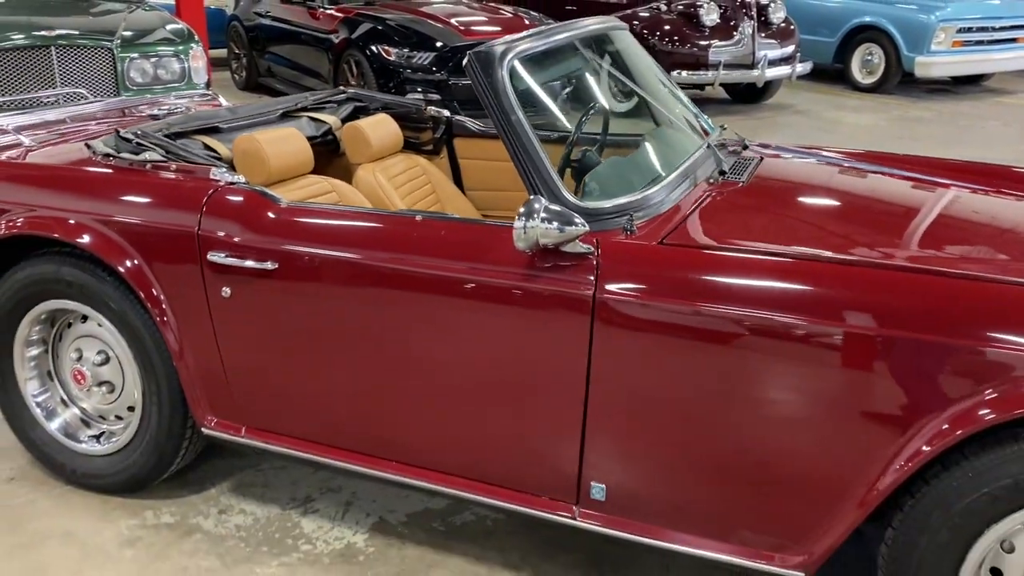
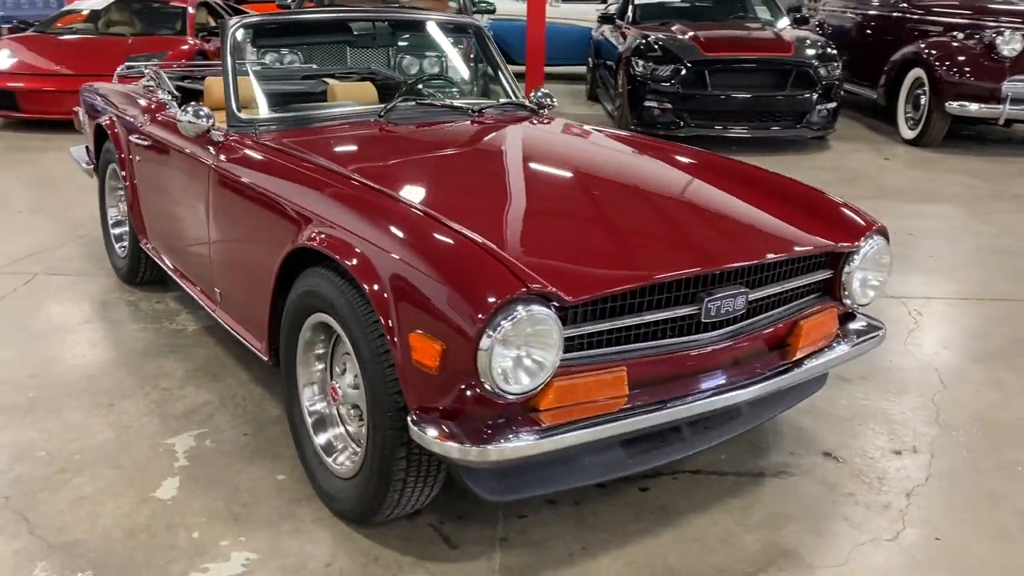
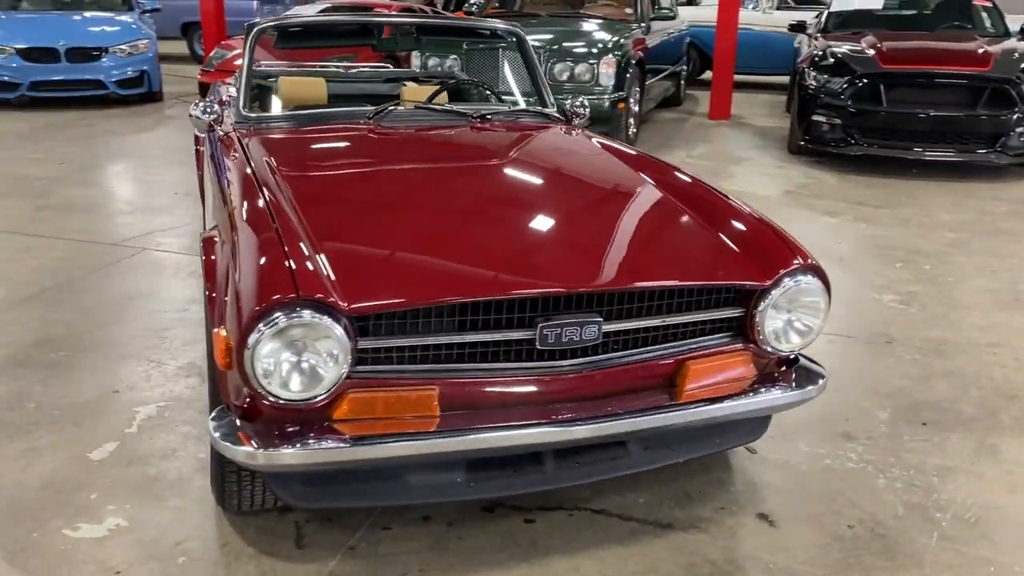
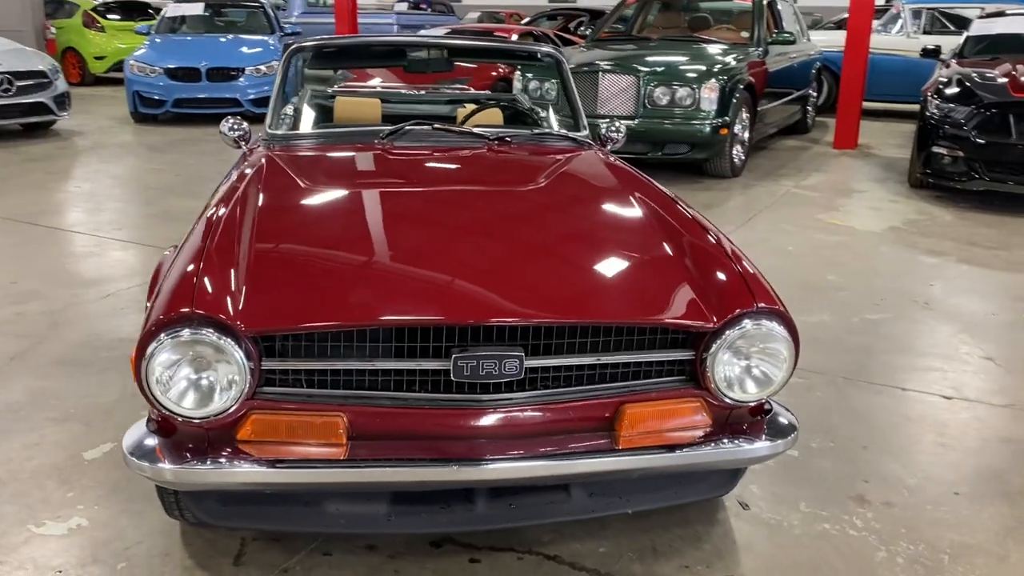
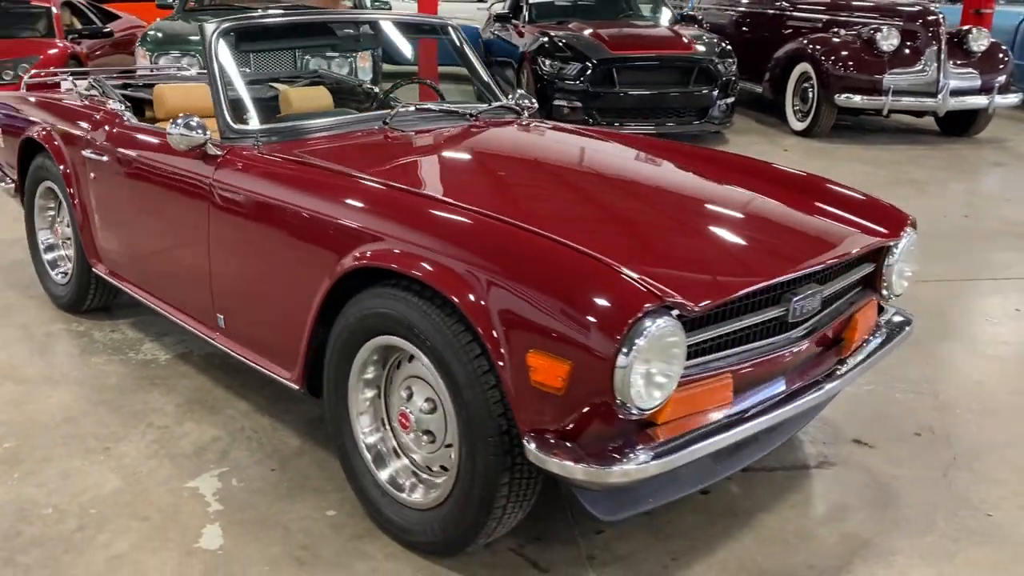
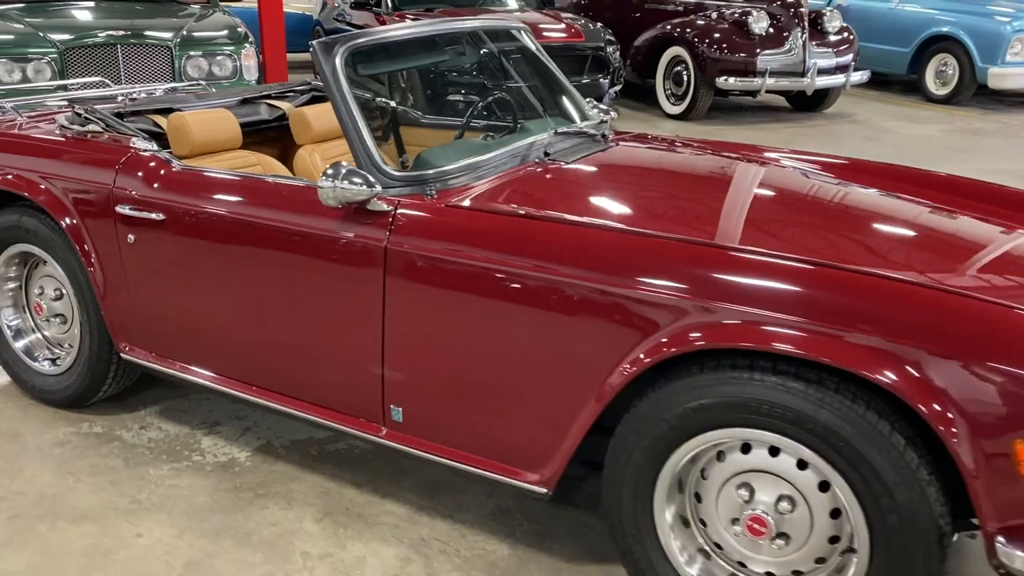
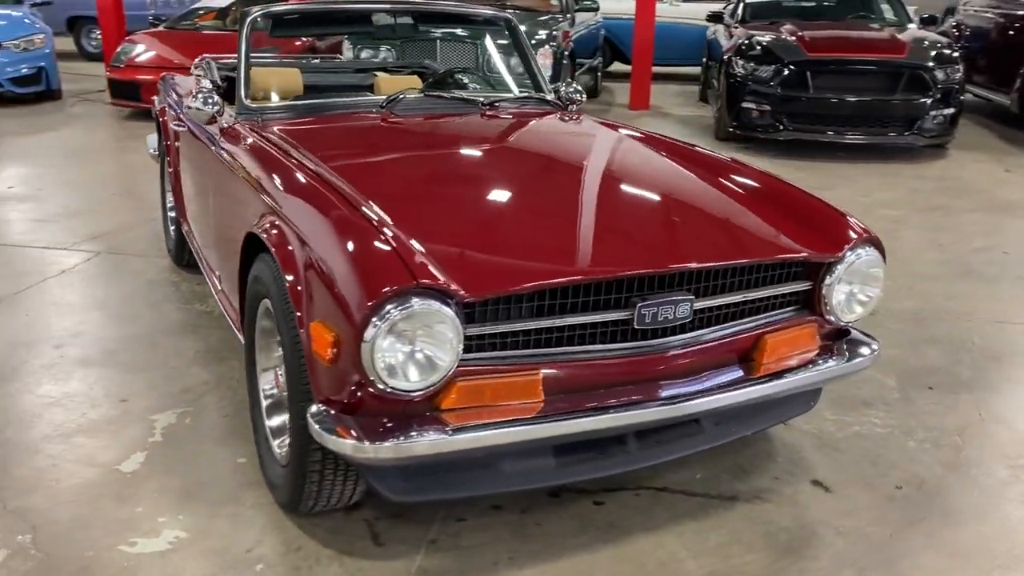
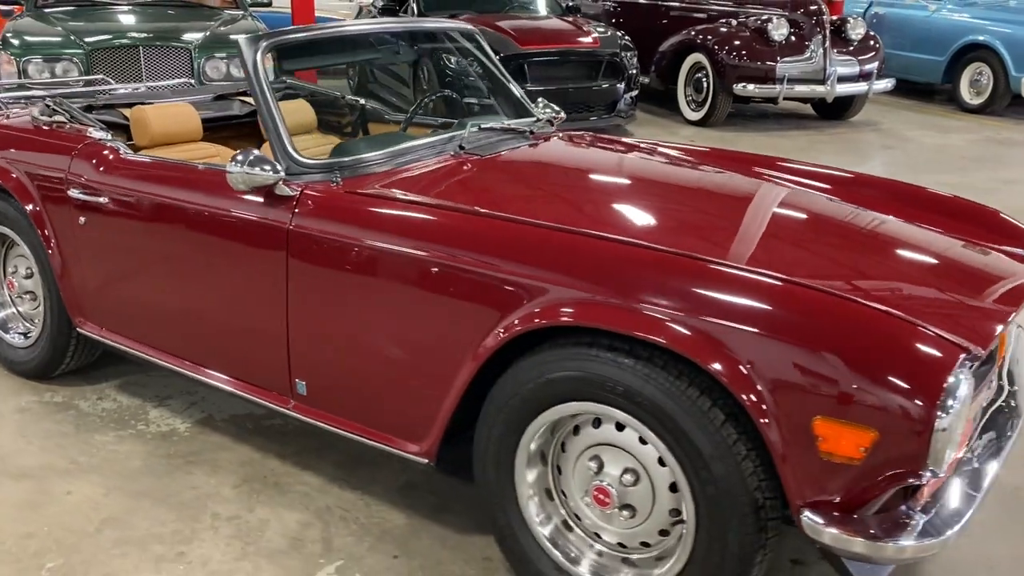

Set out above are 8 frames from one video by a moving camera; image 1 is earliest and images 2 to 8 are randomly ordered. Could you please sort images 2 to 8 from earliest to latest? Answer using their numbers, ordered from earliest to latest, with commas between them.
6, 8, 5, 2, 7, 3, 4
